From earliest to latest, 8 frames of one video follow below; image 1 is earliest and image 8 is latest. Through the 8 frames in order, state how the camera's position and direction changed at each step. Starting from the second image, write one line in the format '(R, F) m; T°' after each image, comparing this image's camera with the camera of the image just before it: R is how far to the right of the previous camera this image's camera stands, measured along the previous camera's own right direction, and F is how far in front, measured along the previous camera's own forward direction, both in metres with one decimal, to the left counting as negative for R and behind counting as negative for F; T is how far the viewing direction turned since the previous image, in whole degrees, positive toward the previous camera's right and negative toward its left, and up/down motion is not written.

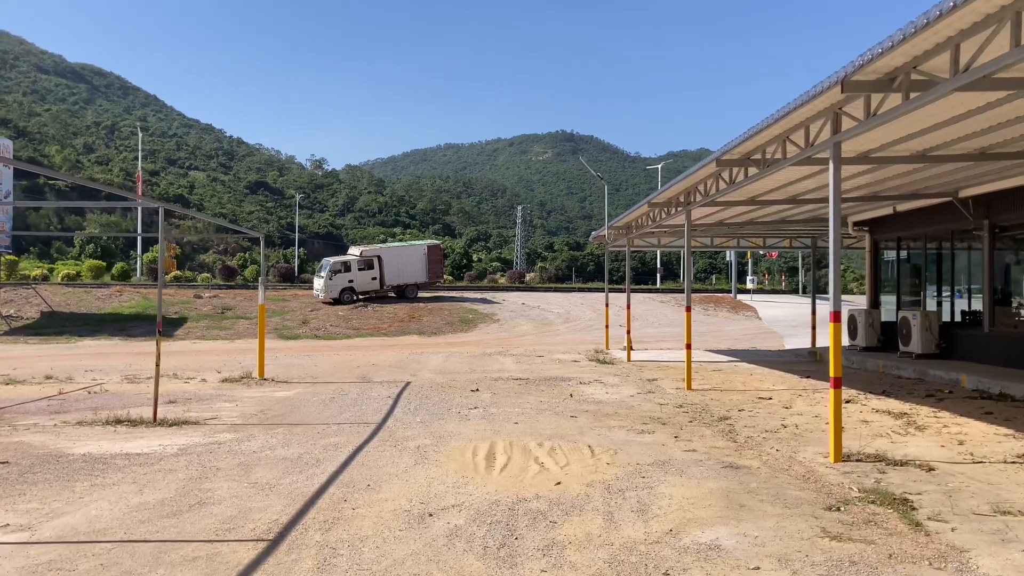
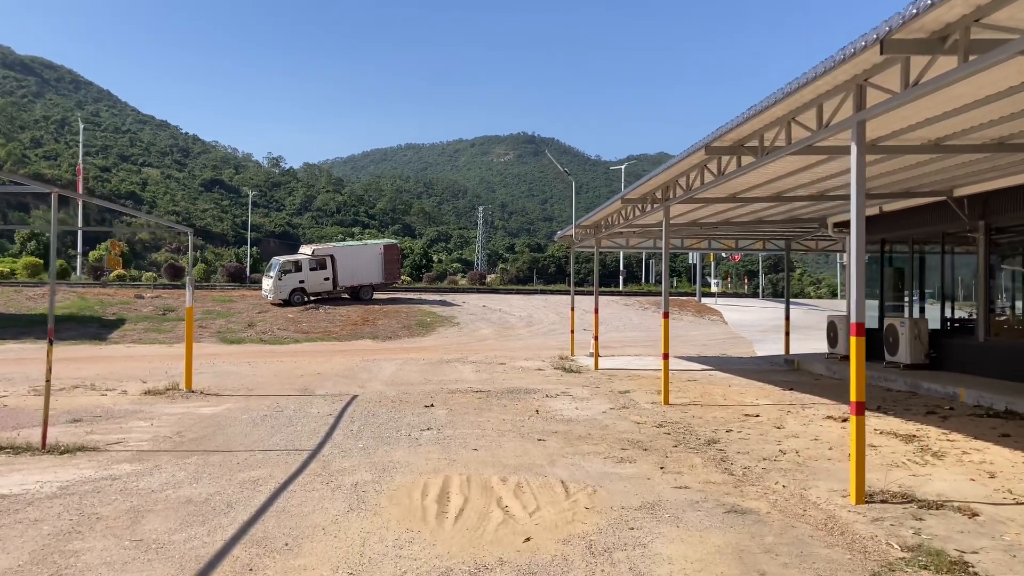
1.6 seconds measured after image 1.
(0.0, +1.2) m; +3°
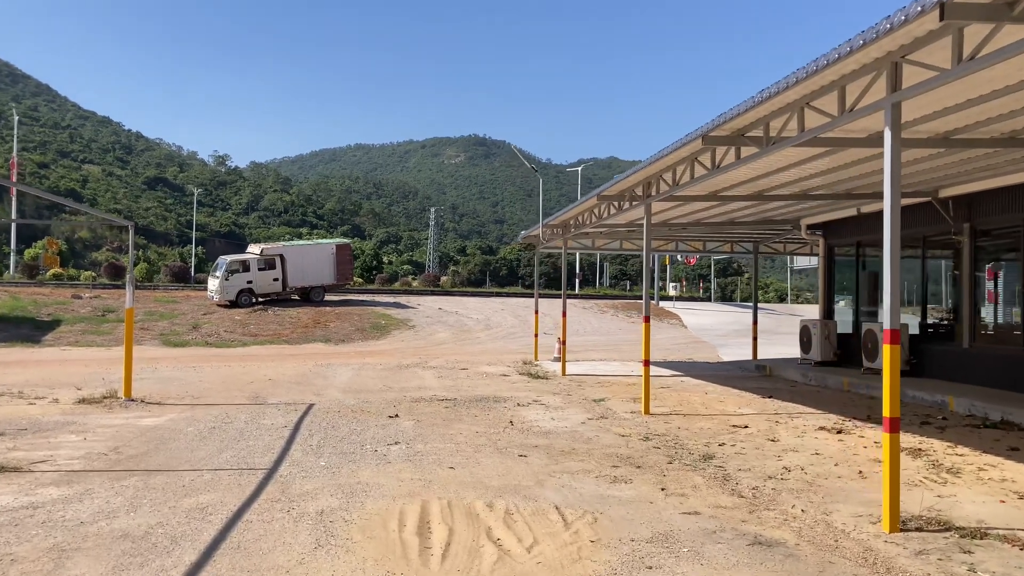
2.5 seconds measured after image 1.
(-0.2, +0.7) m; +3°
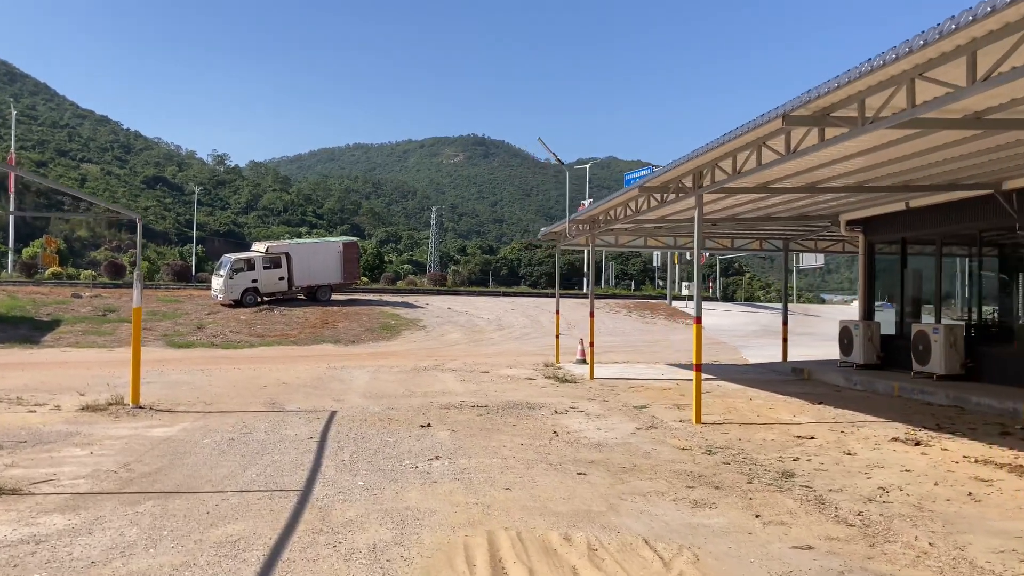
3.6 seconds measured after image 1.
(-0.4, +0.8) m; 0°
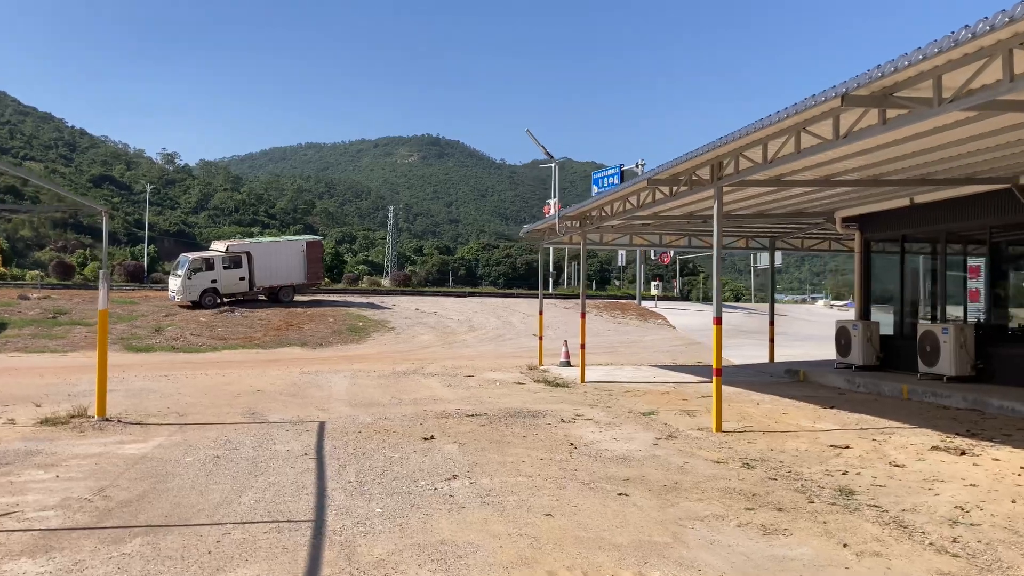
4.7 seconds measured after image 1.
(-0.5, +0.7) m; +3°
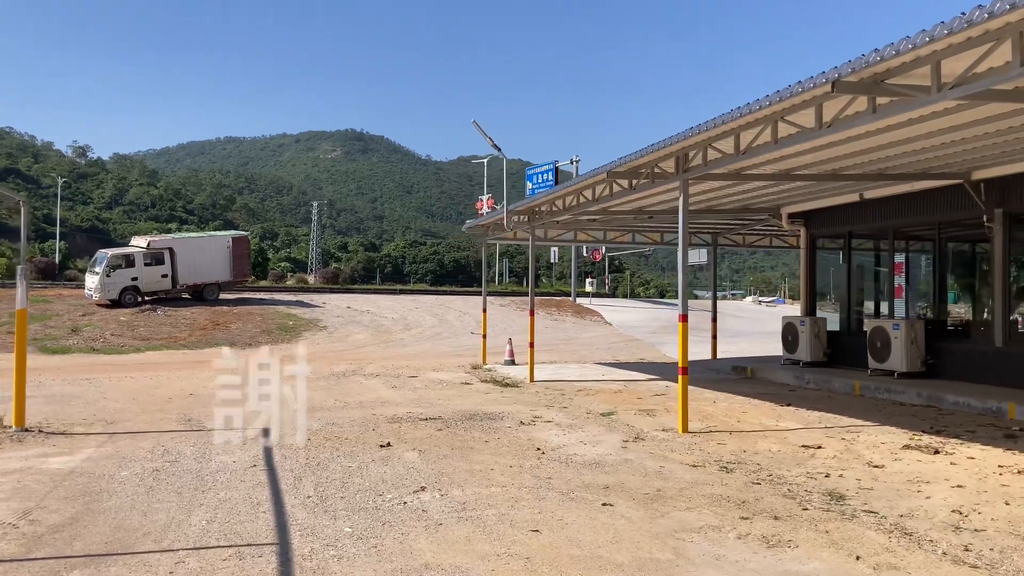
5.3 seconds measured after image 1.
(-0.3, +0.4) m; +5°
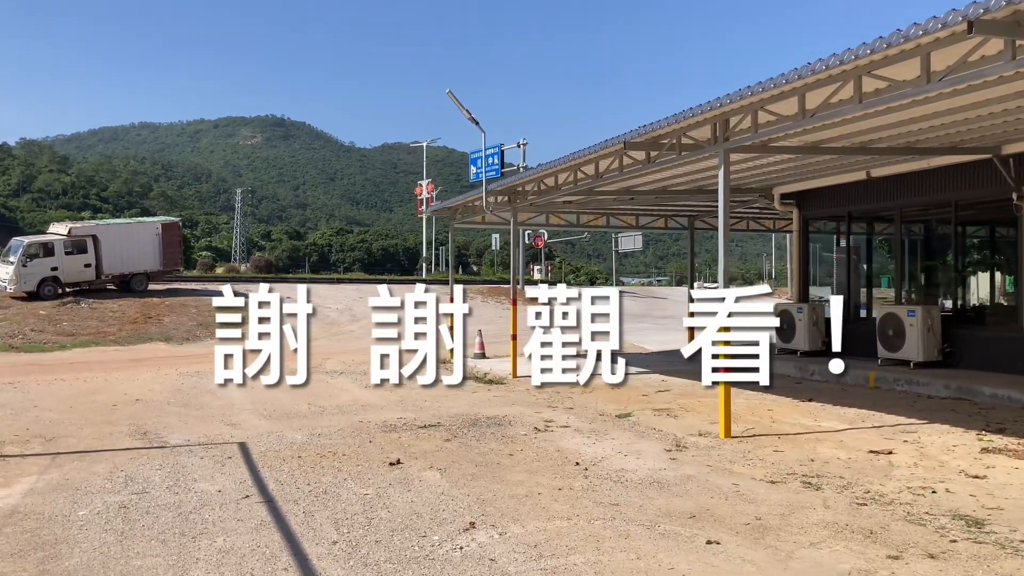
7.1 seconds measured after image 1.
(-0.7, +1.2) m; +5°
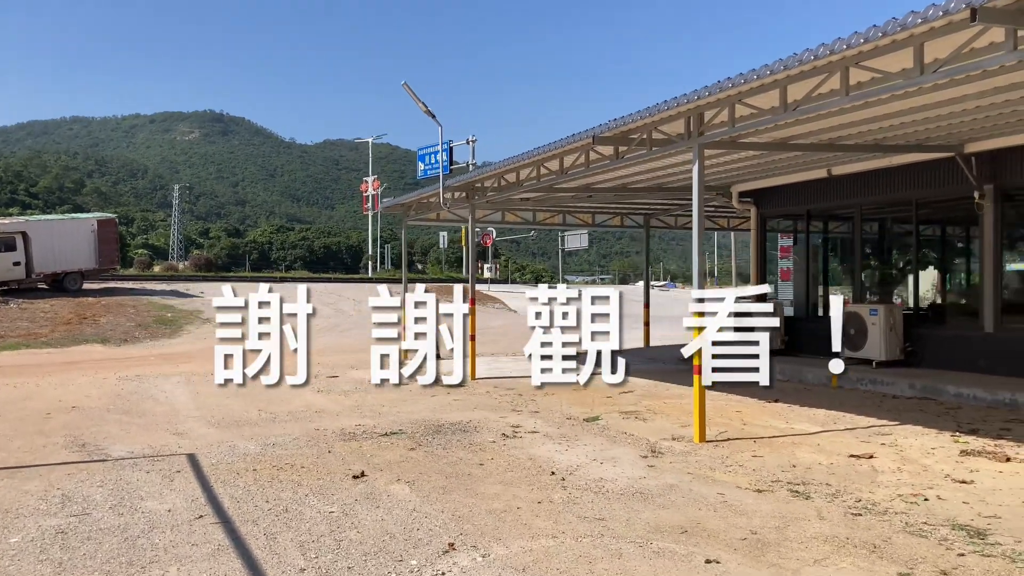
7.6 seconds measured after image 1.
(-0.2, +0.4) m; +4°
